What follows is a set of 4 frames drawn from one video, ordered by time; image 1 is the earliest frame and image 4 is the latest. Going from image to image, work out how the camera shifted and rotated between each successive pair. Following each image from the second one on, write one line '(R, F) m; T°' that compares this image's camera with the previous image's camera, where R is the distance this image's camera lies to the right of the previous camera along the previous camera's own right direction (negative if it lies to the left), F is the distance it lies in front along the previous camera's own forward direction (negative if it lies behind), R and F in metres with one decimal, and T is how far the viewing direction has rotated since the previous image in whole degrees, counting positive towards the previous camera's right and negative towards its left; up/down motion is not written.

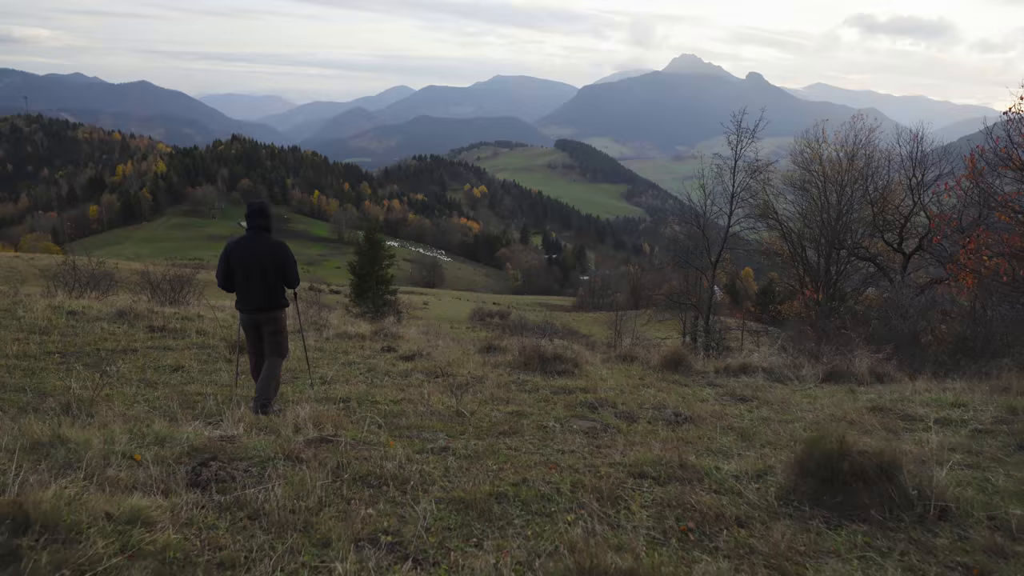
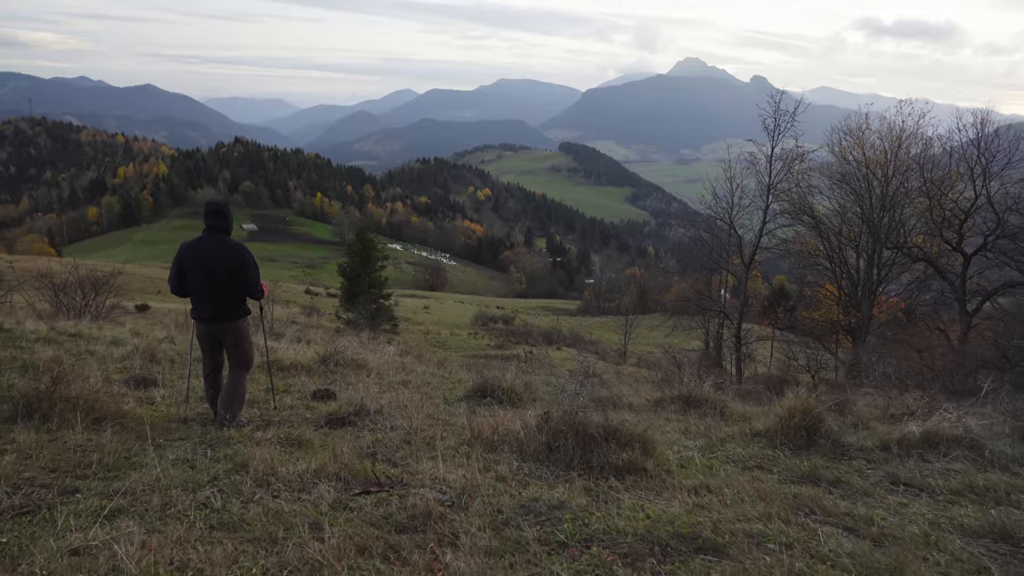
(0.0, +3.7) m; 0°
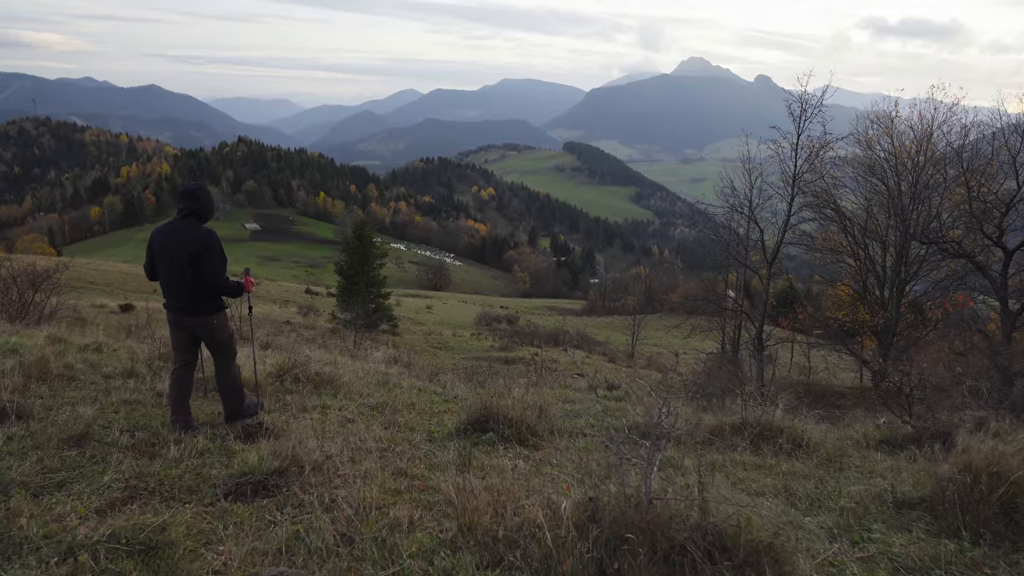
(0.0, +1.9) m; 0°
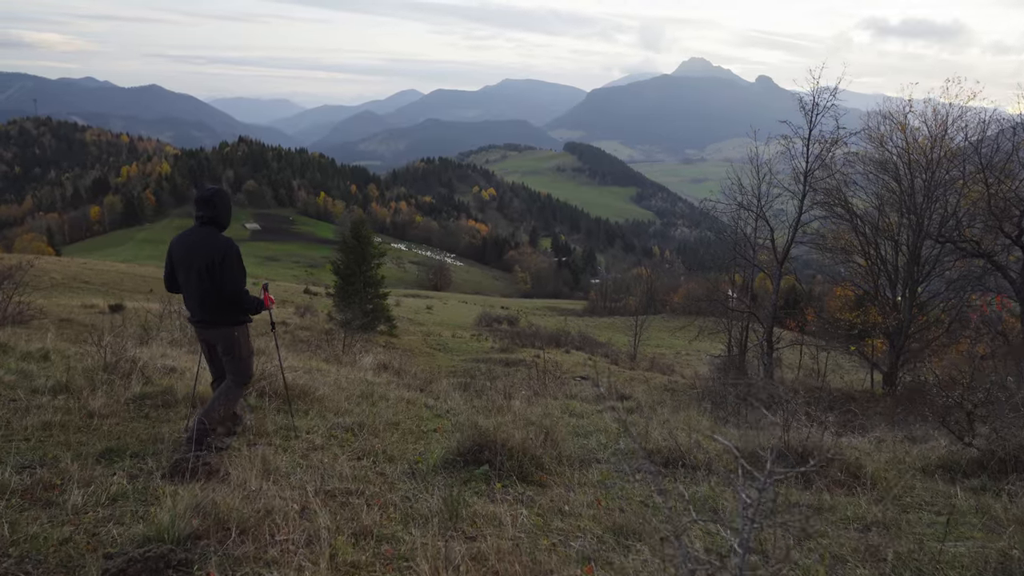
(0.0, +0.9) m; 0°
